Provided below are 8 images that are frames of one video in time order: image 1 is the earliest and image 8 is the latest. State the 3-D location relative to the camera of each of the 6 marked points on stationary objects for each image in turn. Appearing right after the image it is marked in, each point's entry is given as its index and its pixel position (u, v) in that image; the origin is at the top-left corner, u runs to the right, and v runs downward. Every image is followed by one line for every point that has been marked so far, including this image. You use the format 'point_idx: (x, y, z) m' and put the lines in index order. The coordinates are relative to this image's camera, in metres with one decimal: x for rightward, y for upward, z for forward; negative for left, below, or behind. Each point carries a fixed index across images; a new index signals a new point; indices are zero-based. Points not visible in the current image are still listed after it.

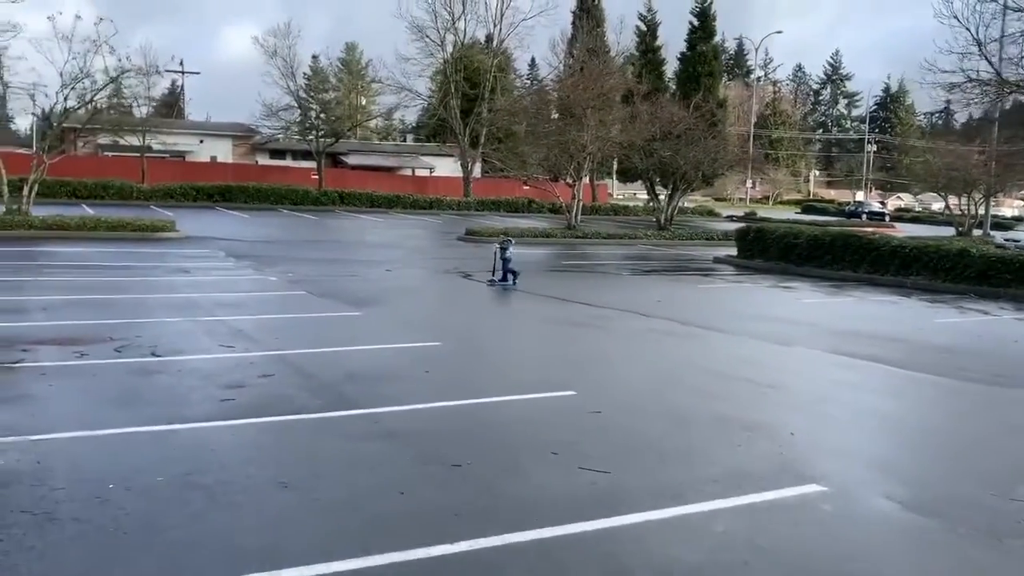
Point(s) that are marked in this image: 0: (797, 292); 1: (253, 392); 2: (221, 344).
0: (+5.9, -0.1, +17.9) m
1: (-2.1, -0.9, +7.1) m
2: (-3.1, -0.6, +9.3) m
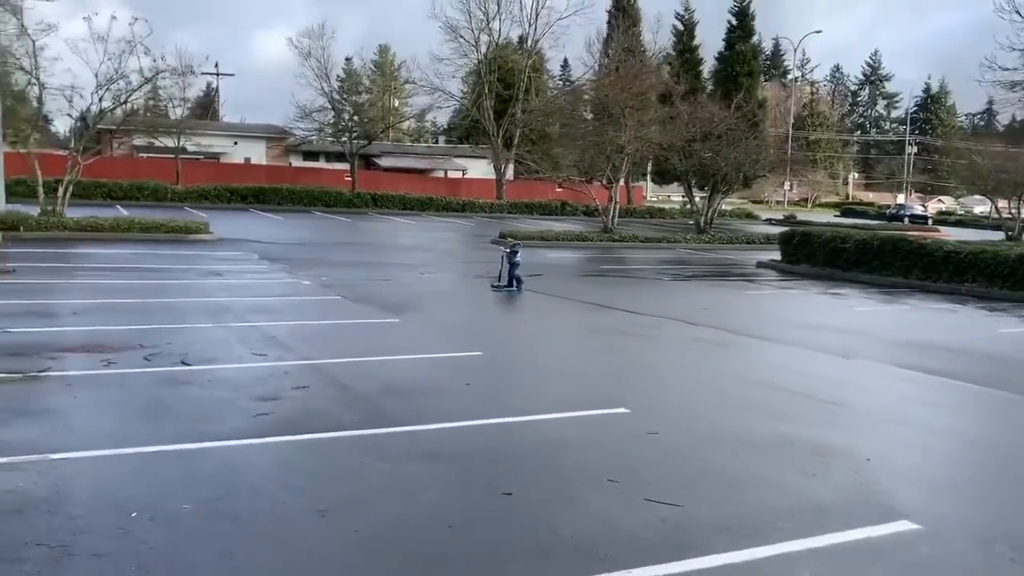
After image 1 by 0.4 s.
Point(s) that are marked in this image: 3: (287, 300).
0: (+6.6, -0.2, +17.2) m
1: (-1.8, -0.9, +6.7) m
2: (-2.7, -0.7, +9.0) m
3: (-3.5, -0.2, +13.5) m
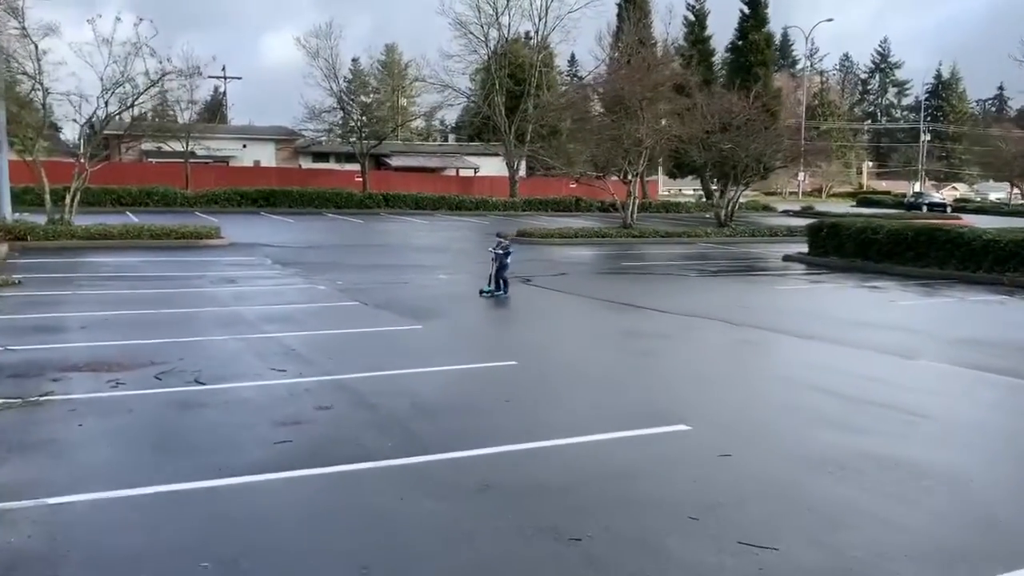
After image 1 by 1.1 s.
0: (+7.1, -0.1, +16.5) m
1: (-1.4, -1.0, +6.1) m
2: (-2.3, -0.8, +8.3) m
3: (-3.1, -0.3, +12.9) m
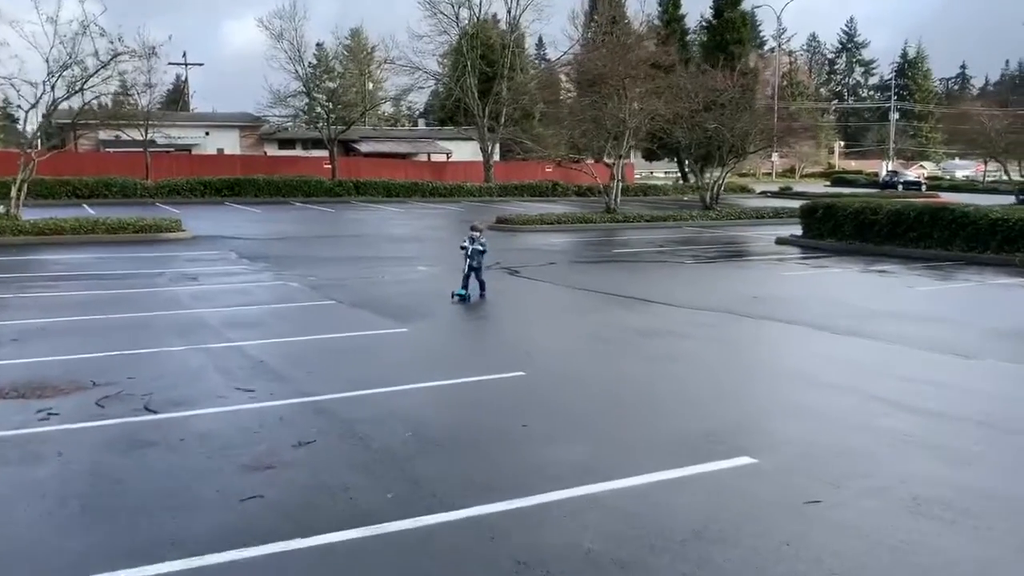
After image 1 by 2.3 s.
0: (+6.9, +0.2, +15.5) m
1: (-1.3, -1.1, +4.8) m
2: (-2.2, -0.8, +7.1) m
3: (-3.2, -0.3, +11.6) m
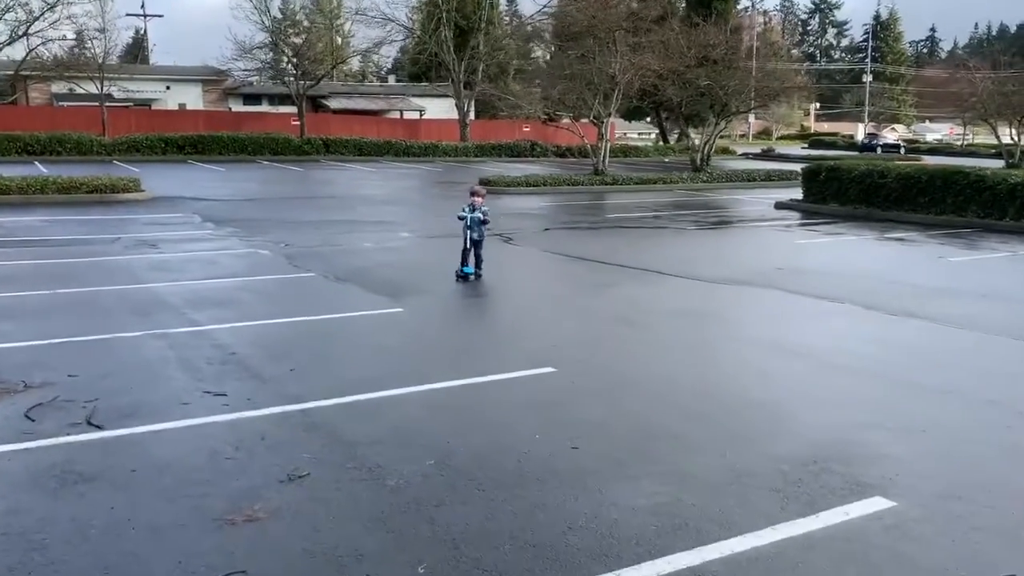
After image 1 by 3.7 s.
0: (+6.8, +0.7, +14.4) m
1: (-1.0, -1.0, +3.6) m
2: (-2.0, -0.7, +5.7) m
3: (-3.1, +0.1, +10.2) m
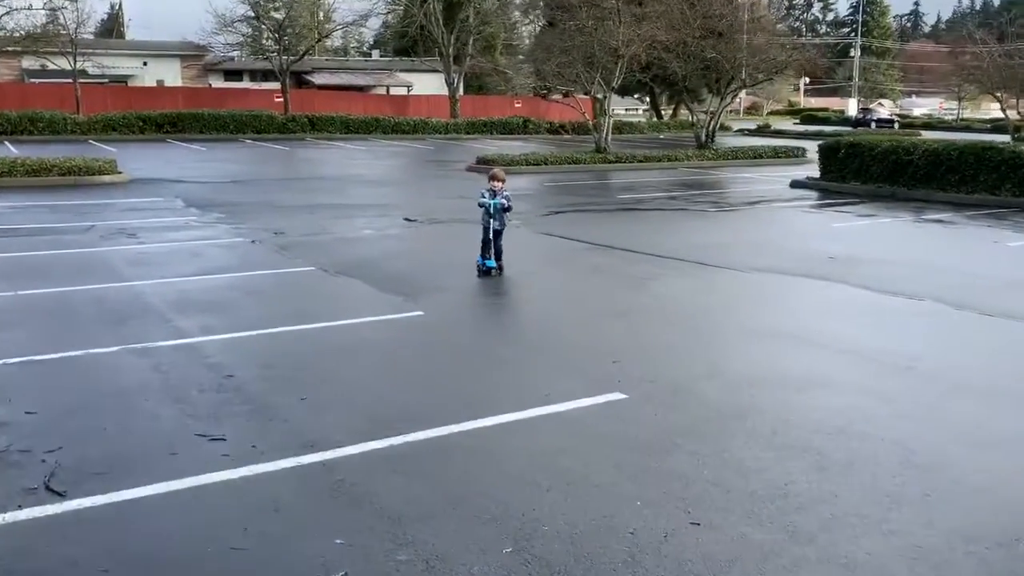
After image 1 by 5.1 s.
0: (+7.0, +0.9, +13.4) m
1: (-0.5, -1.2, +2.4) m
2: (-1.7, -0.7, +4.6) m
3: (-2.8, +0.1, +9.0) m
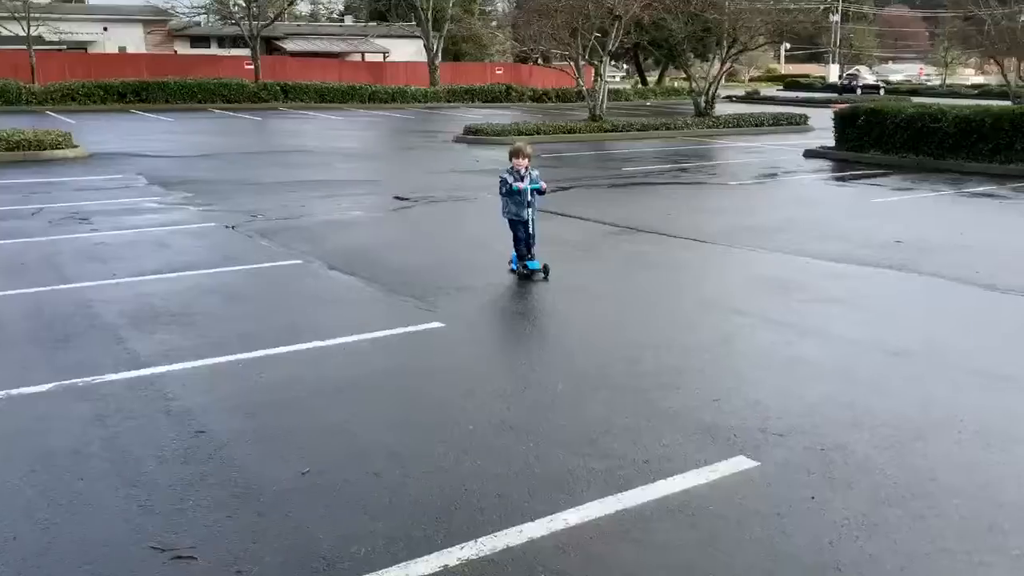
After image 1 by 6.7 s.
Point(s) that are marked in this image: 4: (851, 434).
0: (+7.1, +1.2, +12.1) m
1: (-0.1, -1.4, +1.0) m
2: (-1.3, -0.9, +3.1) m
3: (-2.6, +0.1, +7.4) m
4: (+1.5, -0.7, +4.0) m
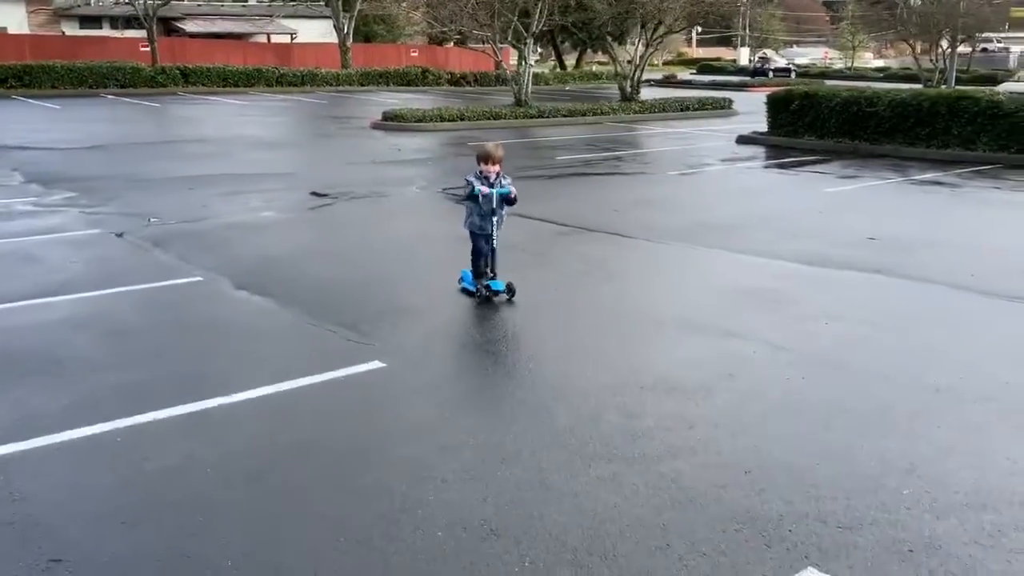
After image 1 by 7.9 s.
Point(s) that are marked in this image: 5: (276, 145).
0: (+6.1, +1.3, +11.6) m
1: (+0.1, -1.6, 0.0) m
2: (-1.2, -1.1, +1.9) m
3: (-3.0, -0.1, +6.1) m
4: (+1.5, -0.9, +3.1) m
5: (-4.7, +2.9, +17.4) m
